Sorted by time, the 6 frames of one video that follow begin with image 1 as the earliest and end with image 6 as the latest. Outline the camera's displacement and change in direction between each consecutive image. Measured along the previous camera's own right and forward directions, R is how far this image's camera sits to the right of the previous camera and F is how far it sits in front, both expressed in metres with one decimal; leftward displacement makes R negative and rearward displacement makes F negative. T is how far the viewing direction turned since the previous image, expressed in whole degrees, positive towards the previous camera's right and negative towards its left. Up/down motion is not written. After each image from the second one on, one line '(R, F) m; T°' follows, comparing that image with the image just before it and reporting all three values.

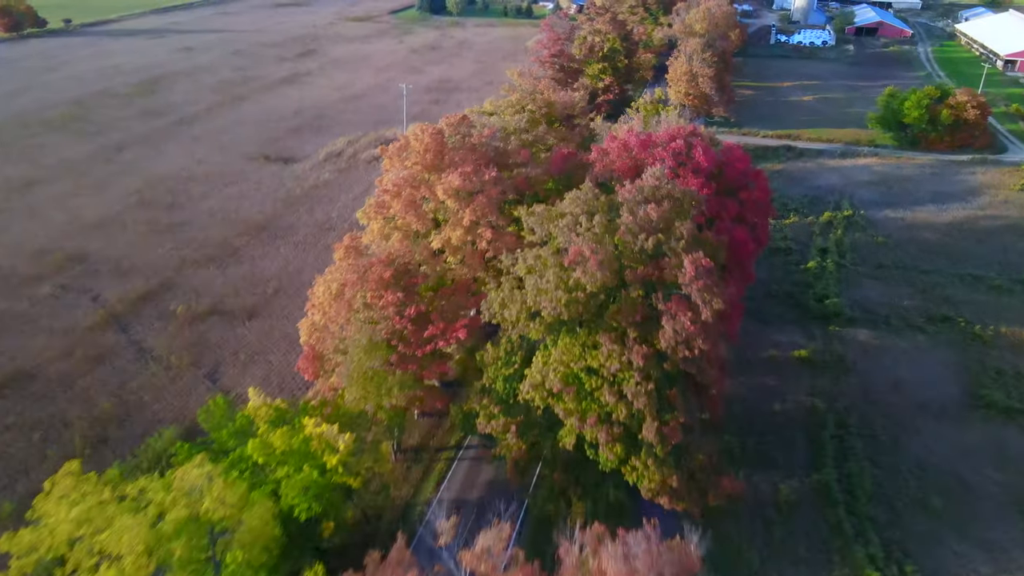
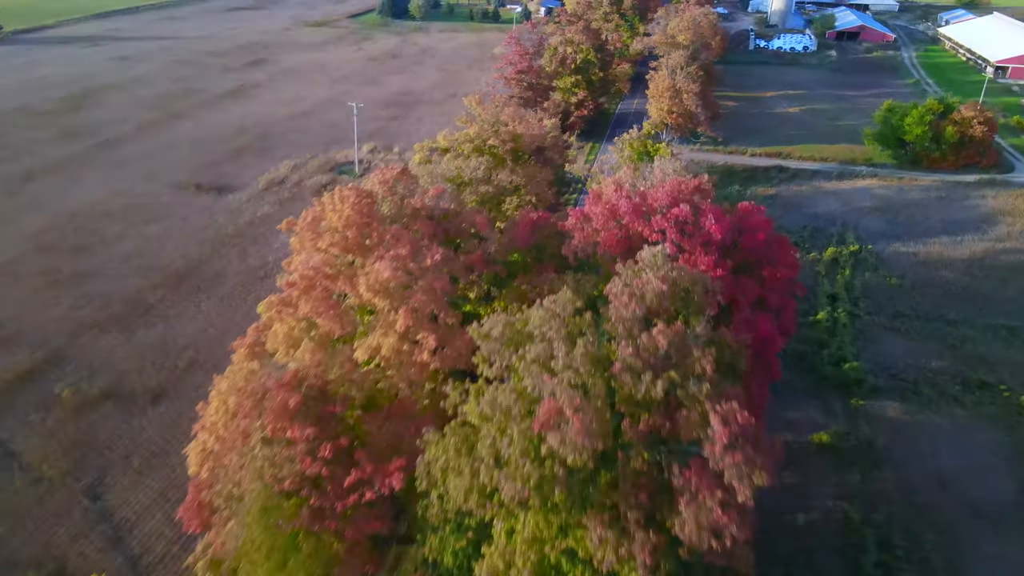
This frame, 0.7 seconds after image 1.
(+0.4, +4.3) m; +2°
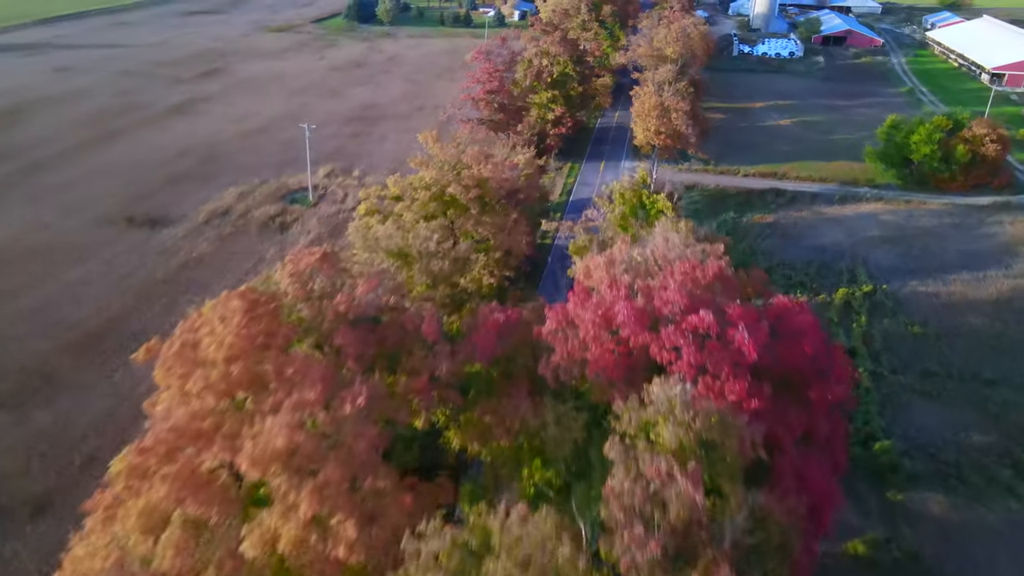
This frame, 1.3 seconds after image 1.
(+0.3, +3.7) m; +2°
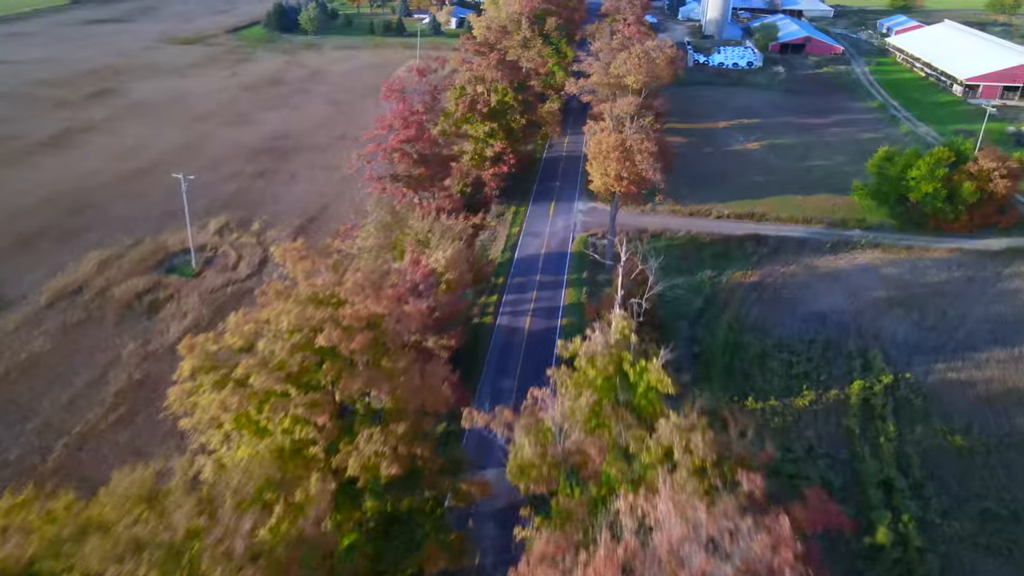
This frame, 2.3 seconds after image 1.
(+0.7, +6.1) m; +4°
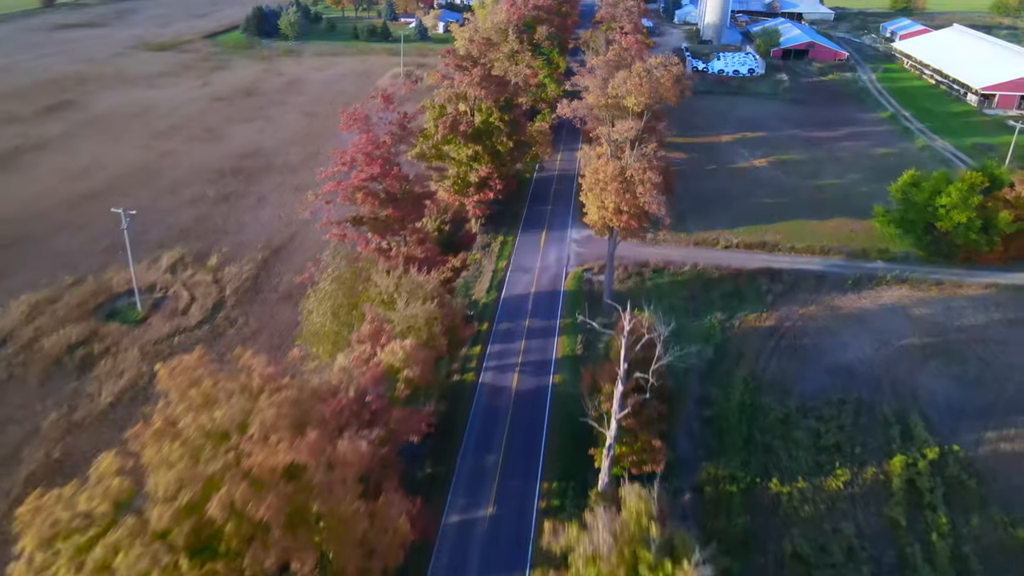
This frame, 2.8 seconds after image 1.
(+0.3, +3.1) m; 0°
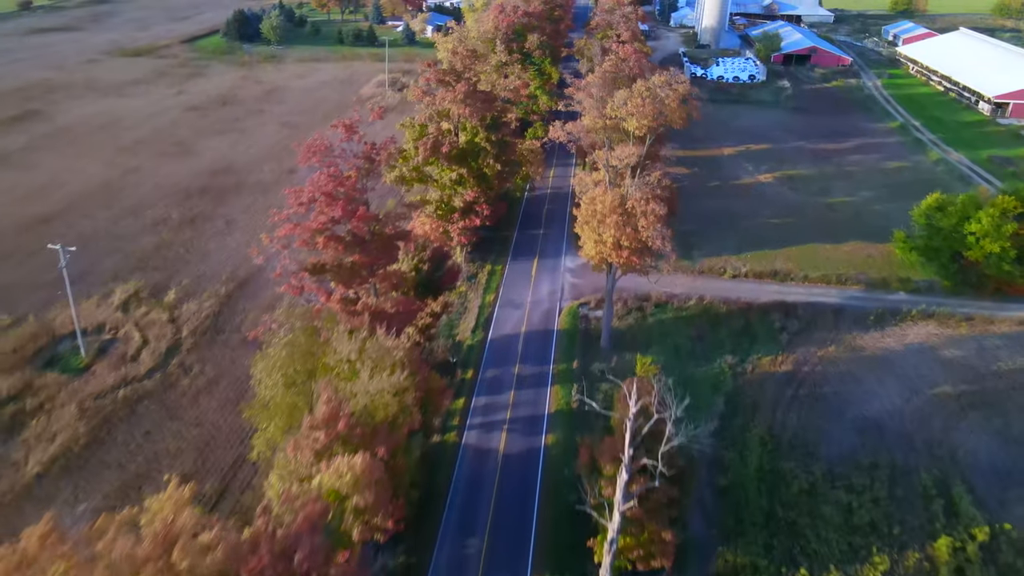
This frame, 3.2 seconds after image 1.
(+0.2, +2.5) m; 0°
